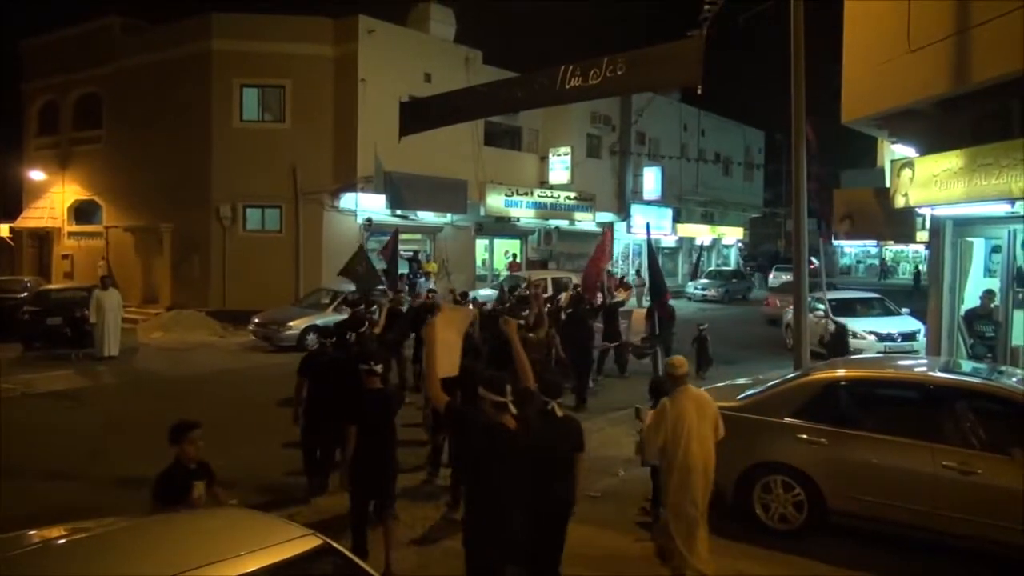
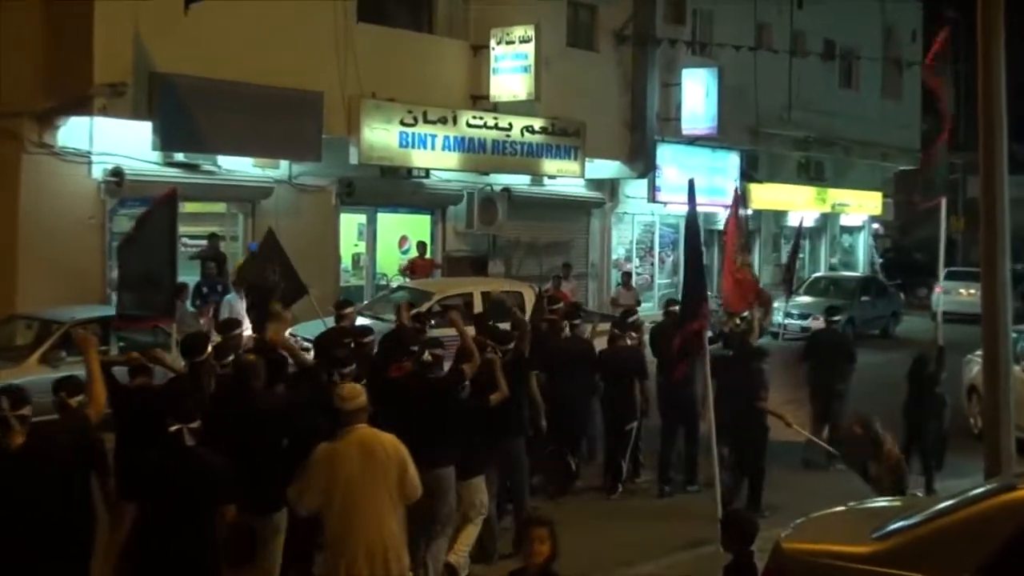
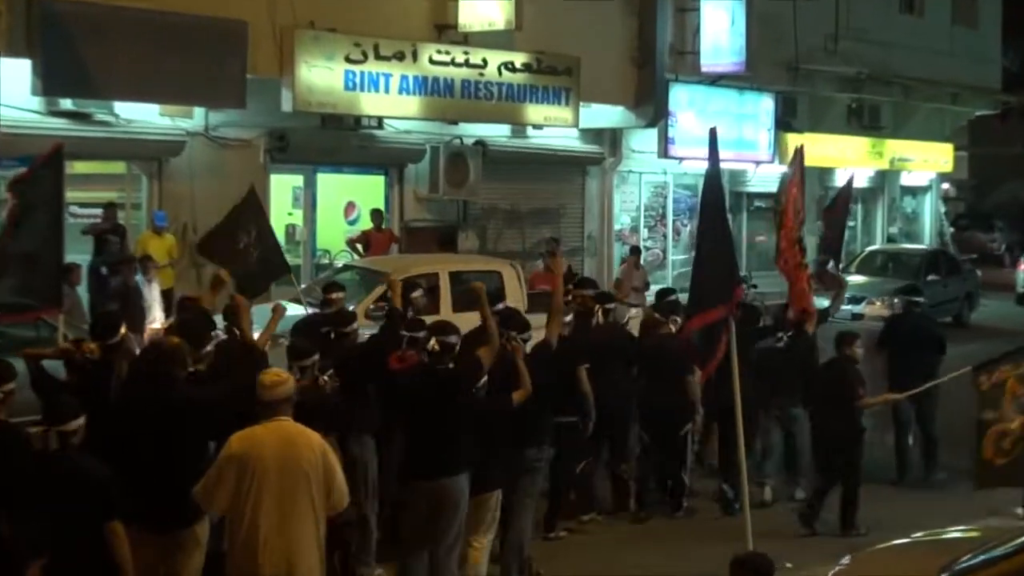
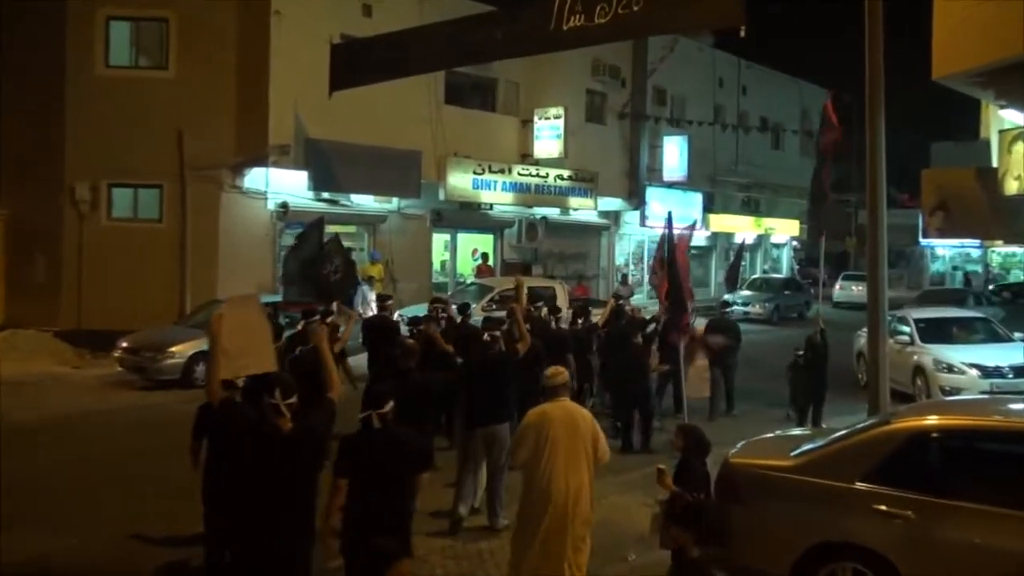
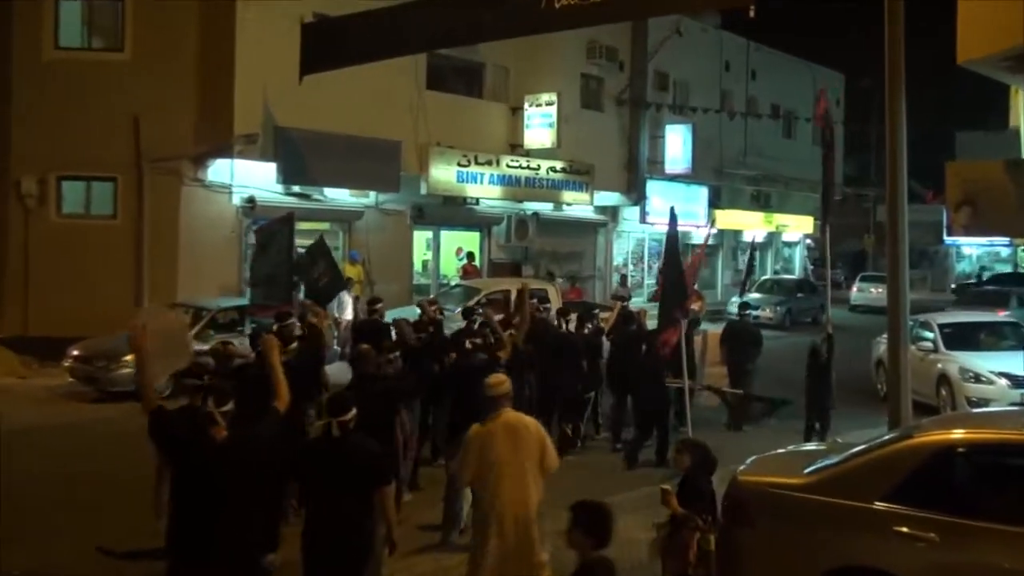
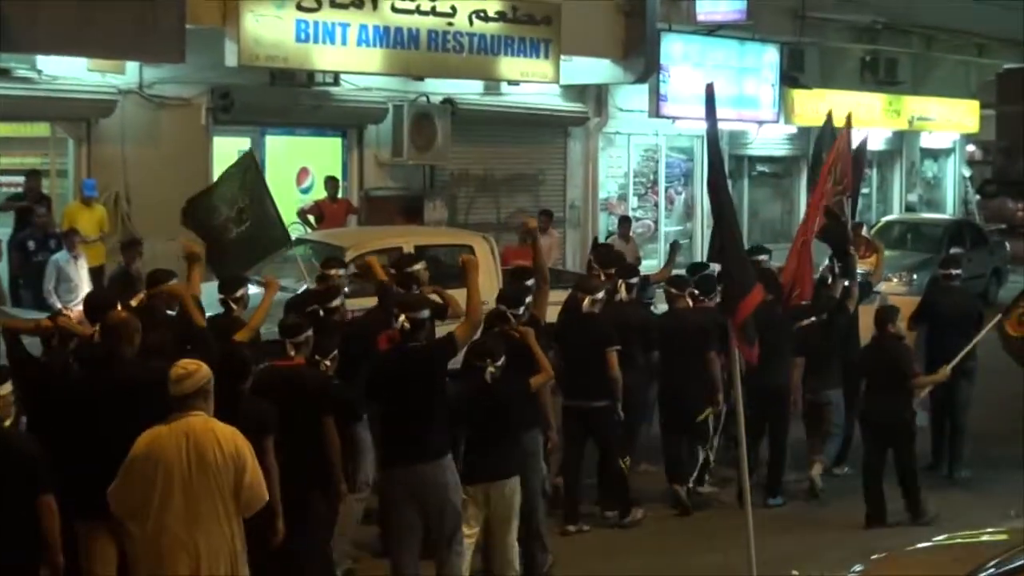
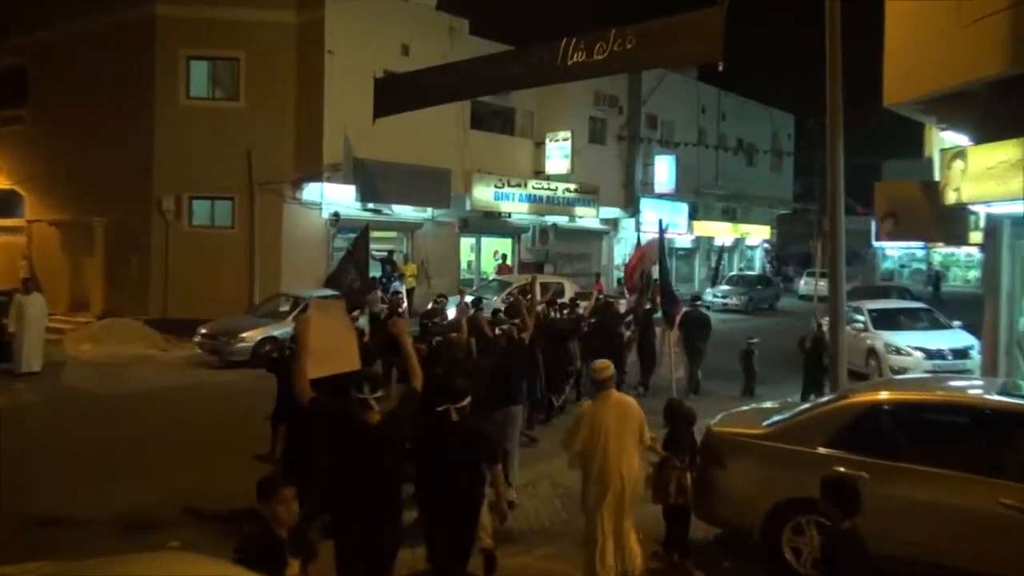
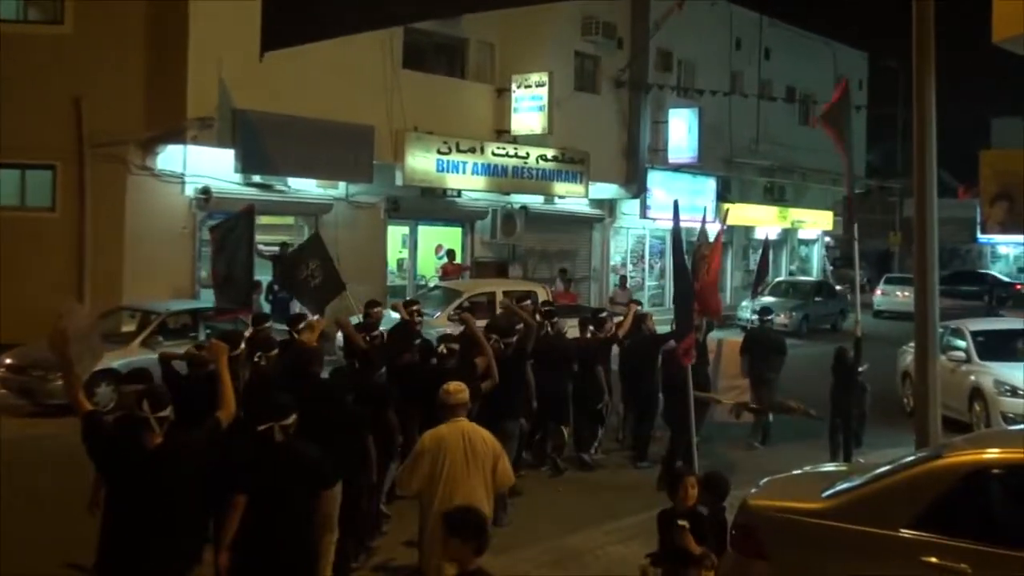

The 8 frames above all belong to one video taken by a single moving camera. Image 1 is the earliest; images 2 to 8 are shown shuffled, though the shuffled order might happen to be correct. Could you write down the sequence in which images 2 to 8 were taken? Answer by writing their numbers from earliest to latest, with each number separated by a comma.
7, 4, 5, 8, 2, 3, 6
